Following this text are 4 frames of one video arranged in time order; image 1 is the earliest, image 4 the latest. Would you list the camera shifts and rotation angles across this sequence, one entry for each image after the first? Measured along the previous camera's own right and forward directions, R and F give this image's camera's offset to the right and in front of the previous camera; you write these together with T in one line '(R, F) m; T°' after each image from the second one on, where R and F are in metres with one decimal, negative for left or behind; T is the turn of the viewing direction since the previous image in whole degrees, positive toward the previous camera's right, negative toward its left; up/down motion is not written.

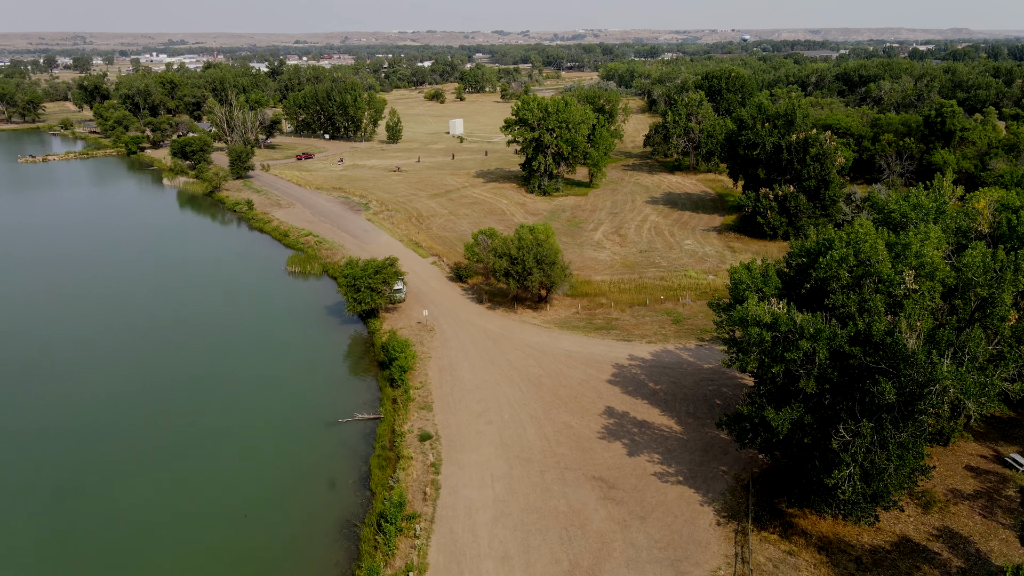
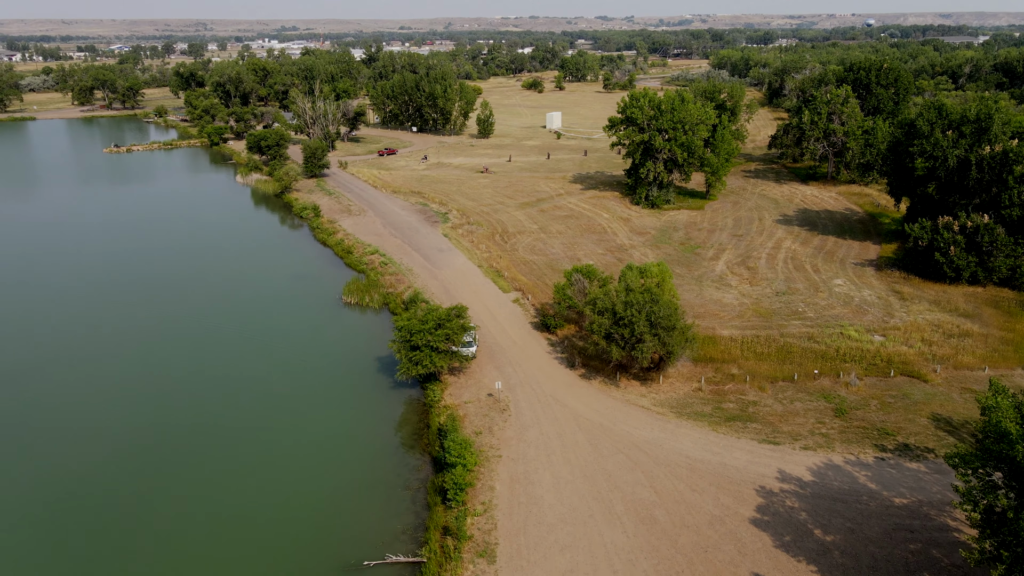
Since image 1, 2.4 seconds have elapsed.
(-0.4, +7.1) m; -7°
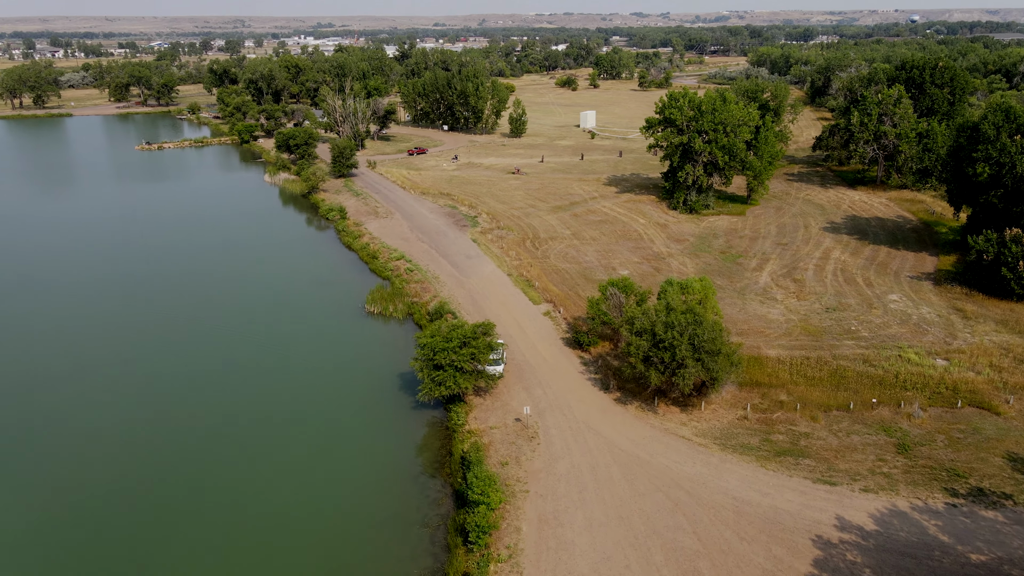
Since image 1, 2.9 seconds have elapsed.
(0.0, +1.6) m; -2°
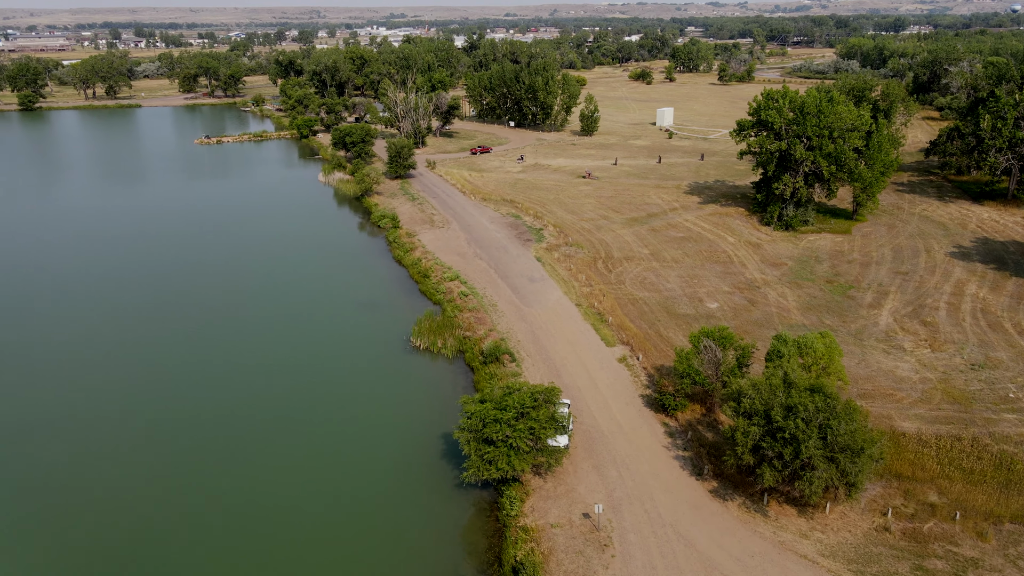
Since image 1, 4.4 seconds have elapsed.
(-0.2, +4.4) m; -5°
